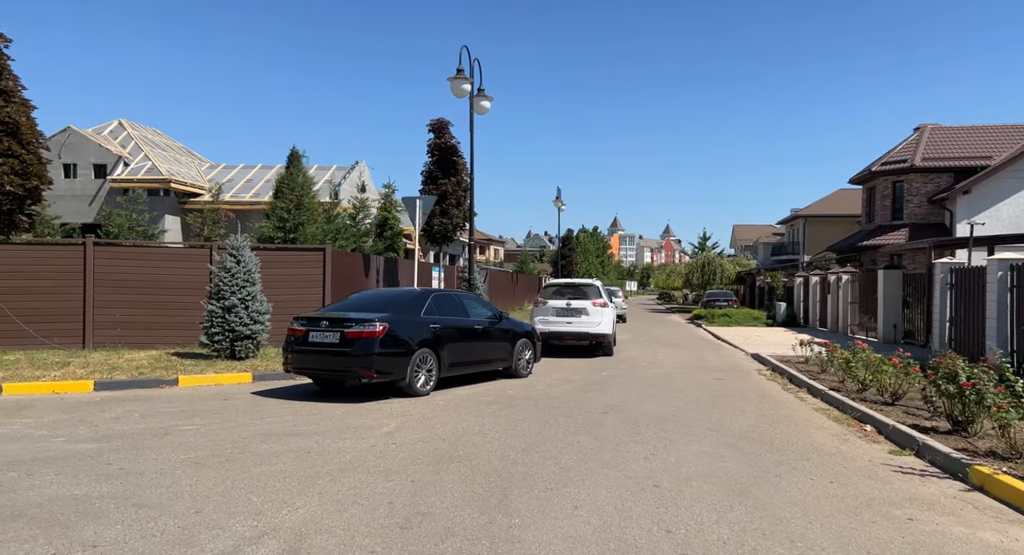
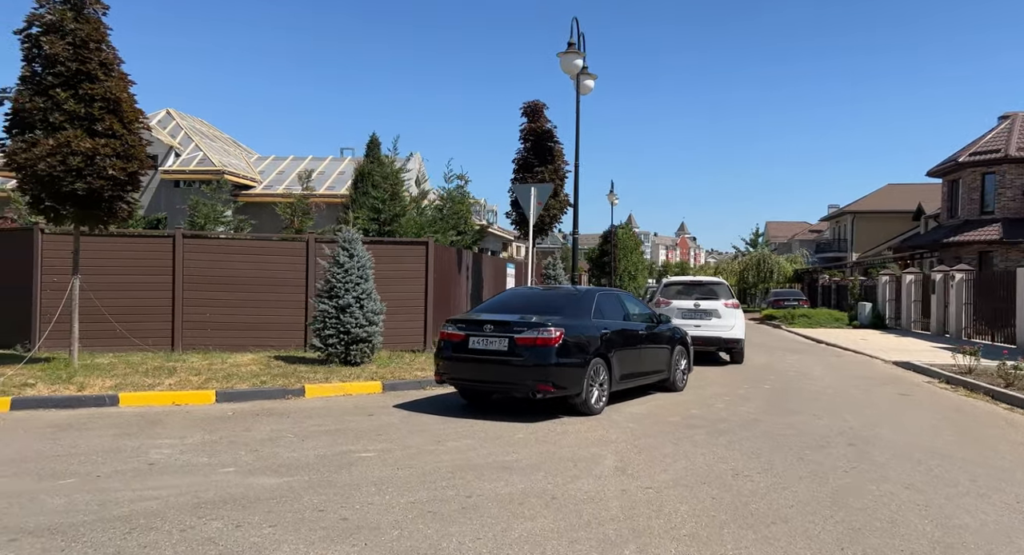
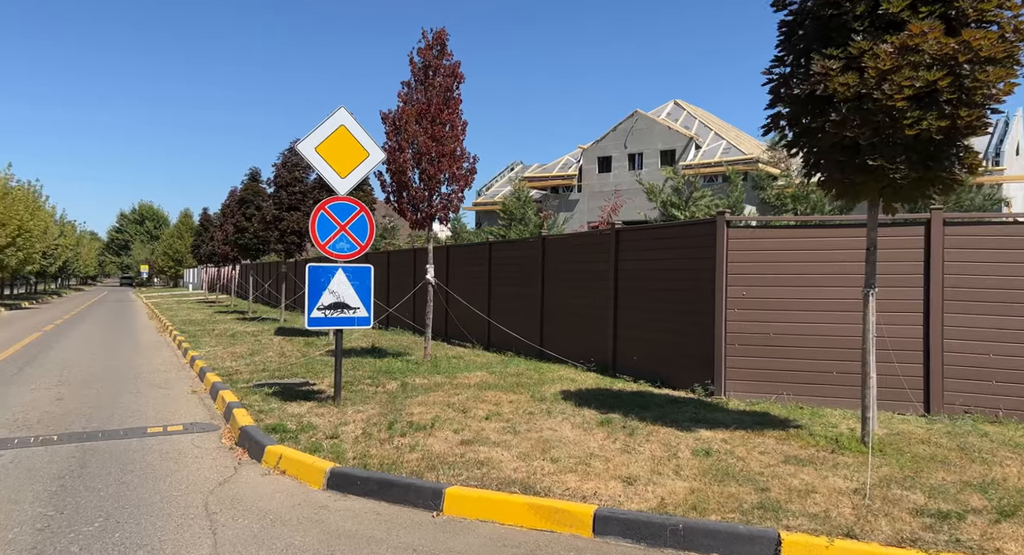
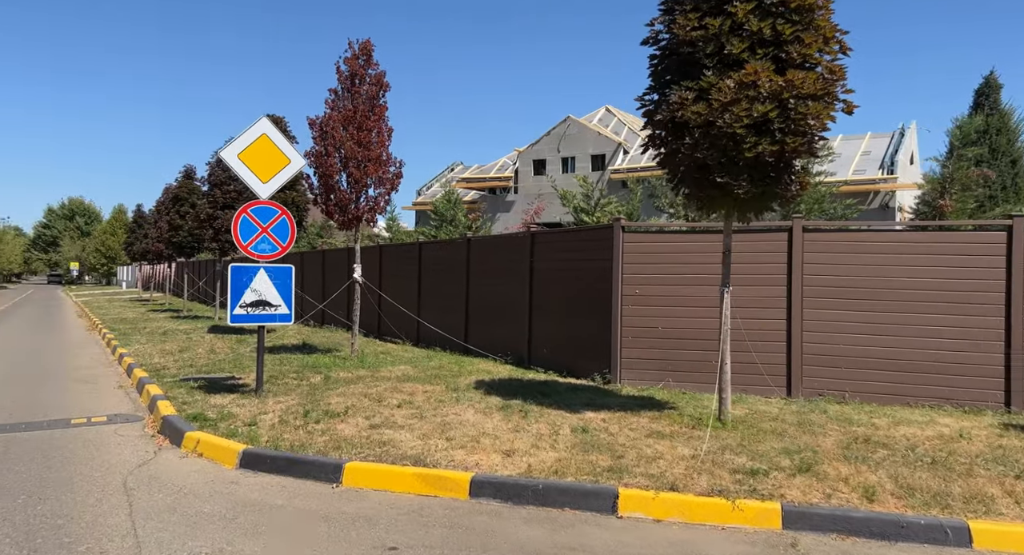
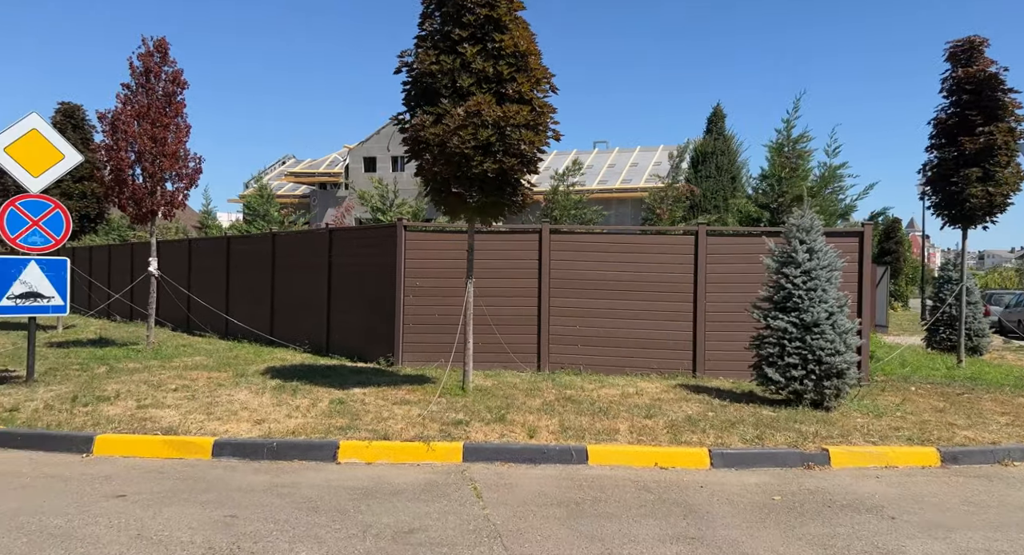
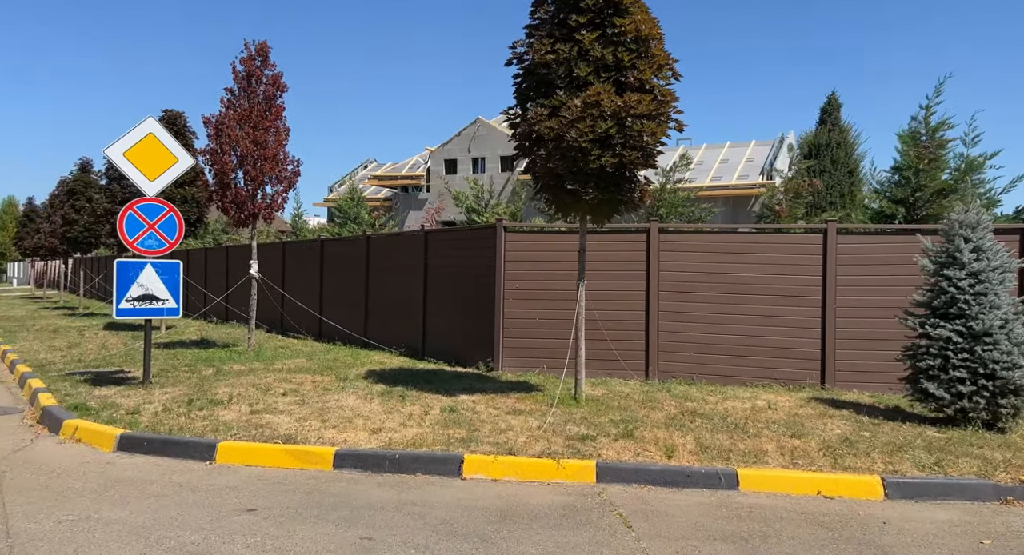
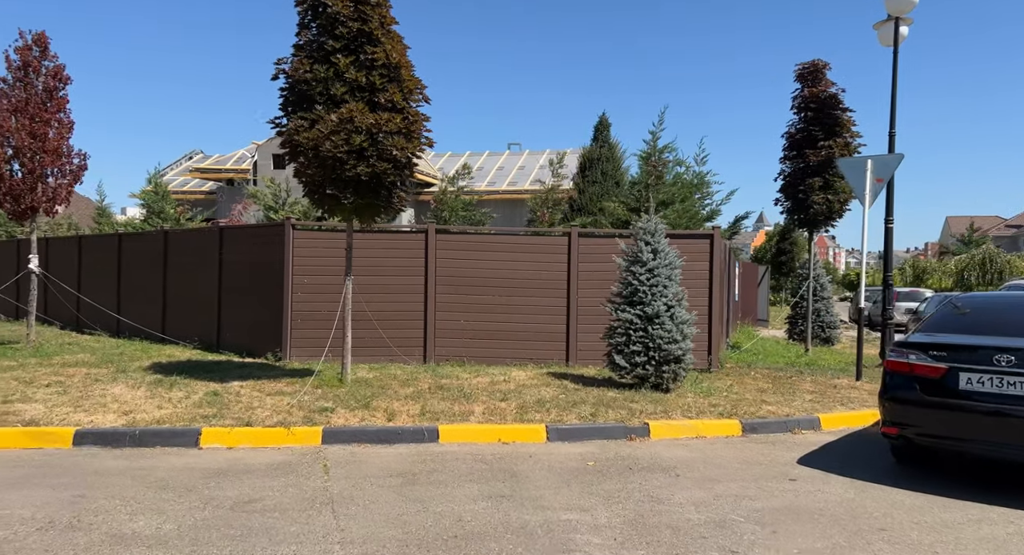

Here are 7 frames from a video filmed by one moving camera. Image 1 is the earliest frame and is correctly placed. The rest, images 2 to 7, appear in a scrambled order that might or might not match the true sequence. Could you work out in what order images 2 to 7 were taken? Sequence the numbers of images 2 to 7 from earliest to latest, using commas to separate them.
2, 7, 5, 6, 4, 3
